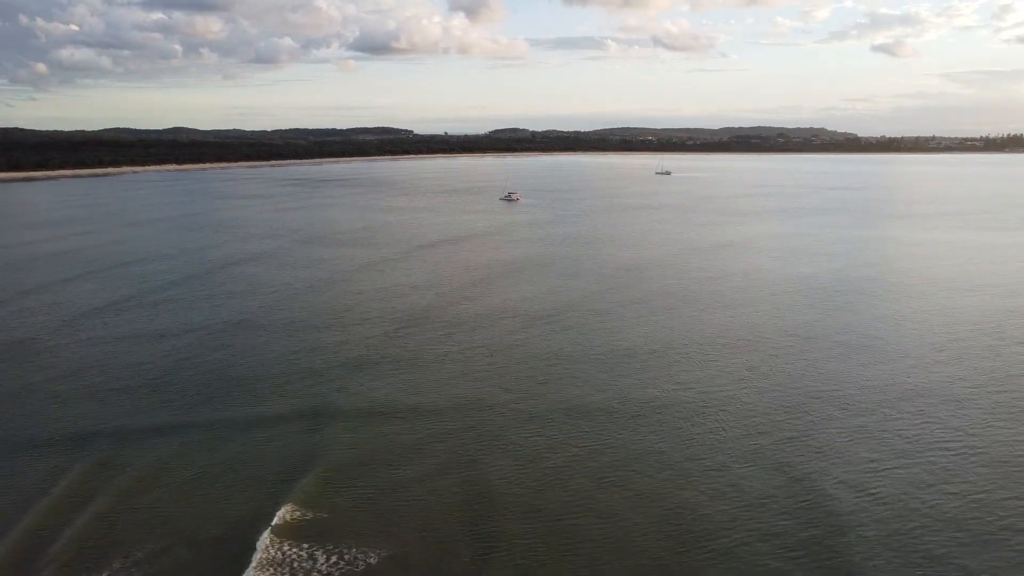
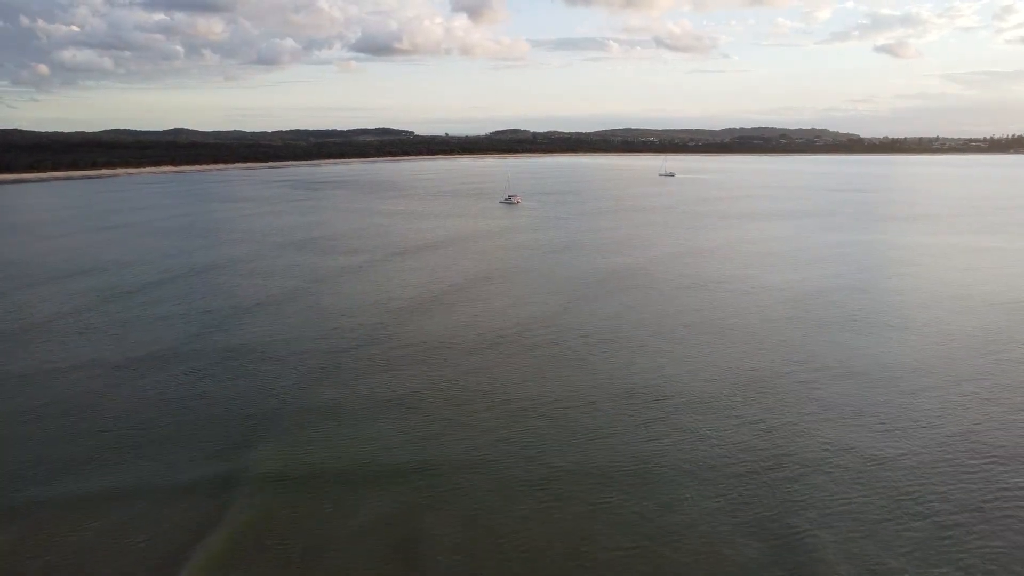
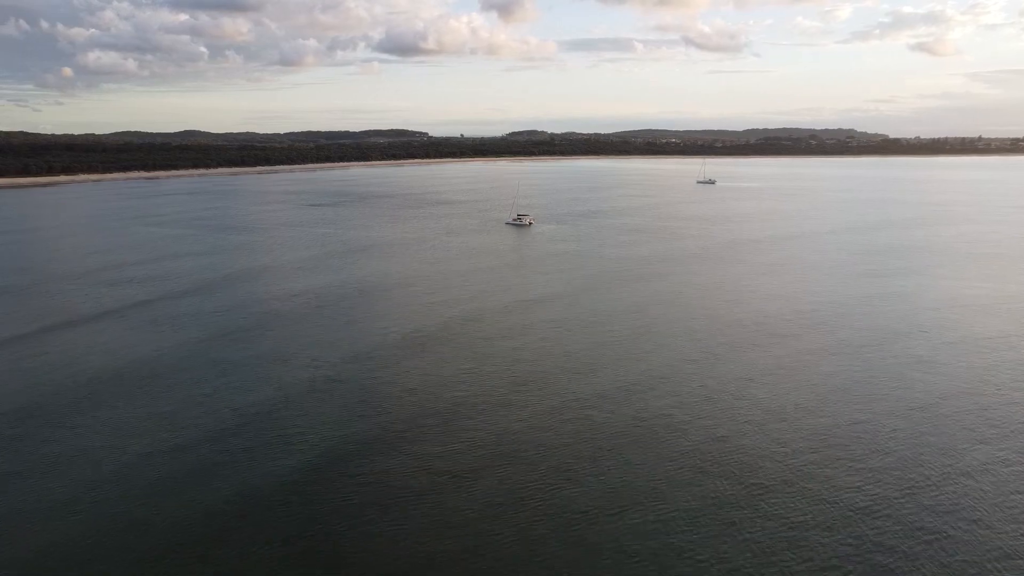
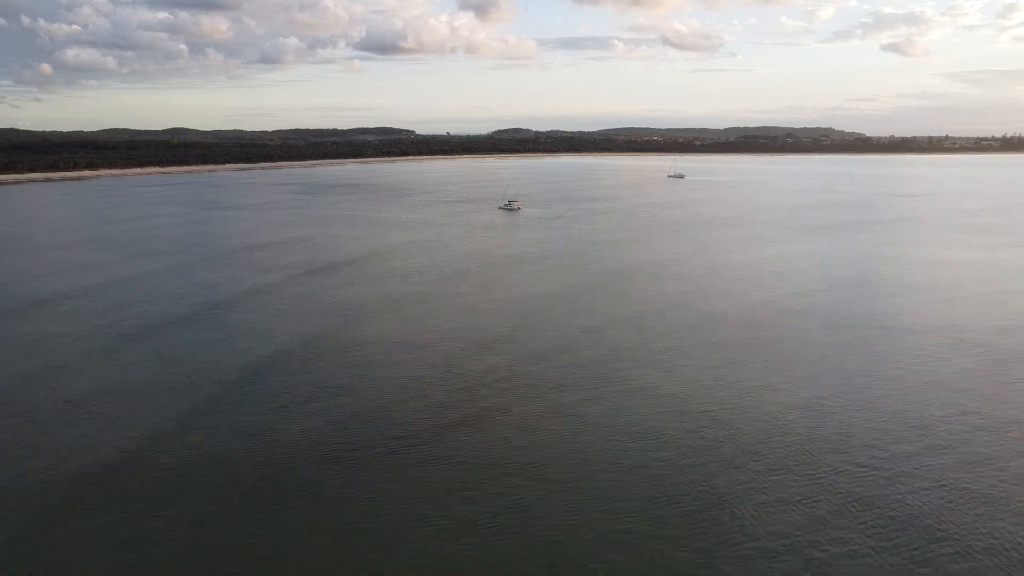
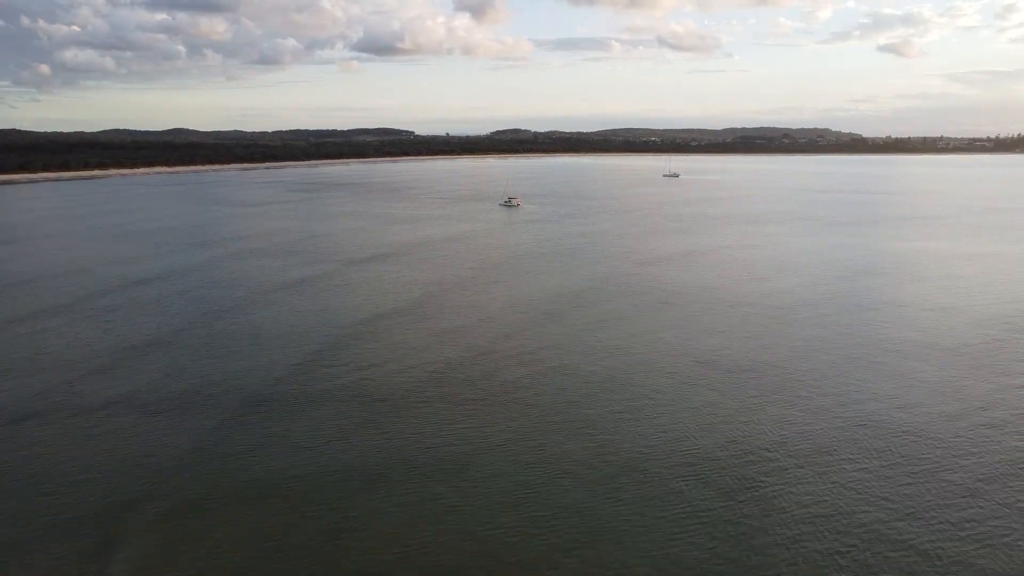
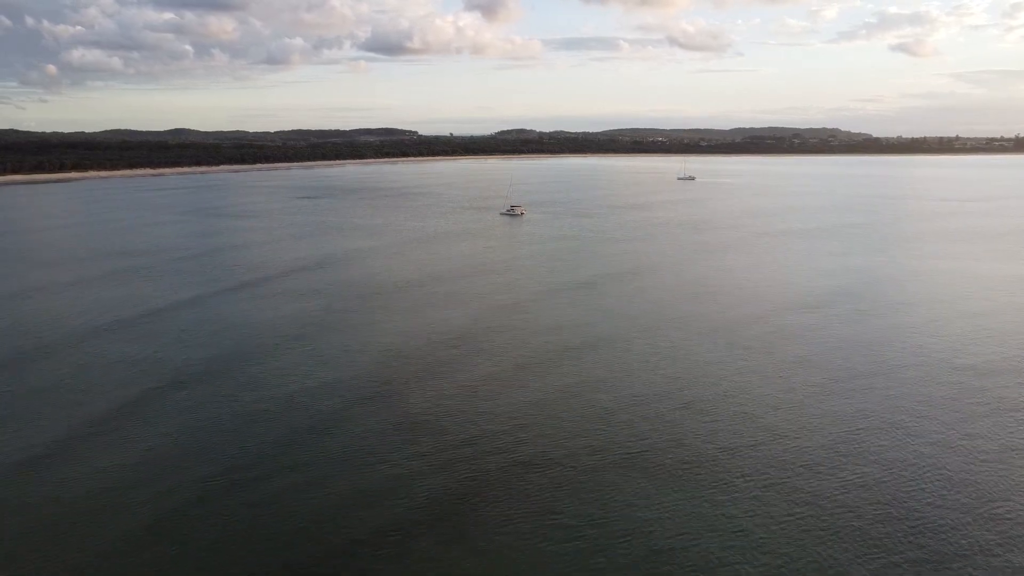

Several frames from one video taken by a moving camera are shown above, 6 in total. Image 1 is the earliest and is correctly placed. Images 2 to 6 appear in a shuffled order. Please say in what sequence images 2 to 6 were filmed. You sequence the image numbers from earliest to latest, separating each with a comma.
2, 5, 4, 6, 3
